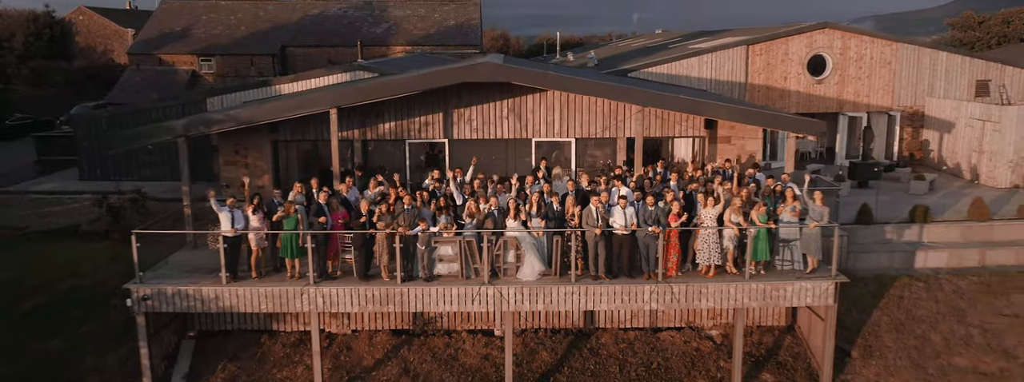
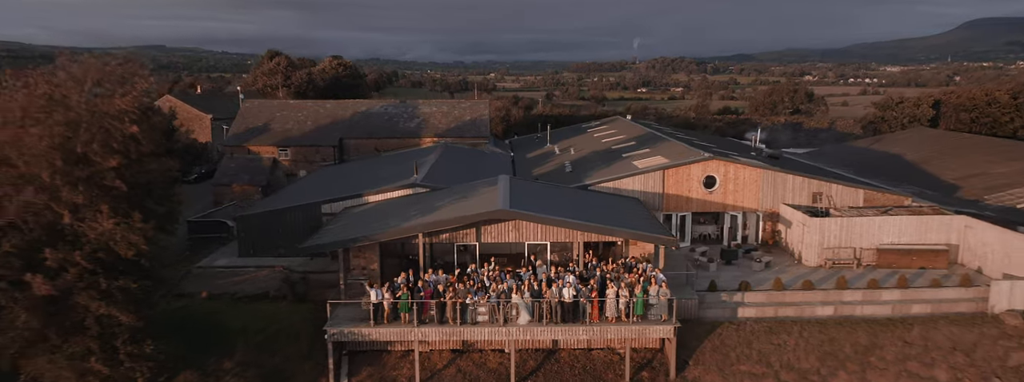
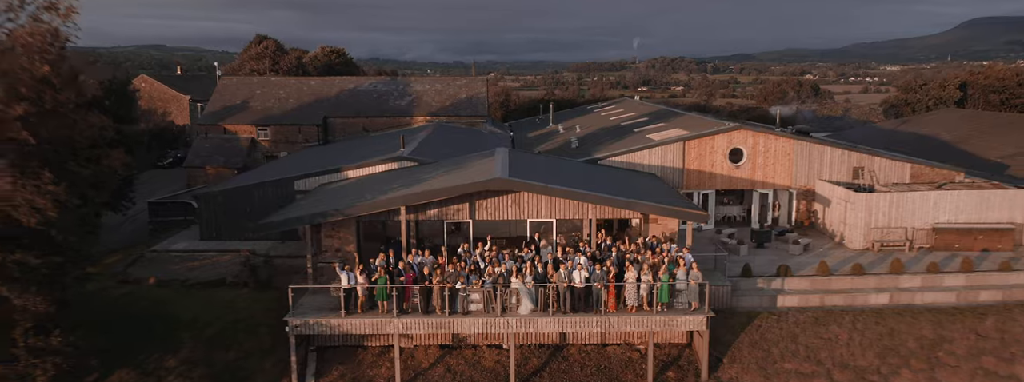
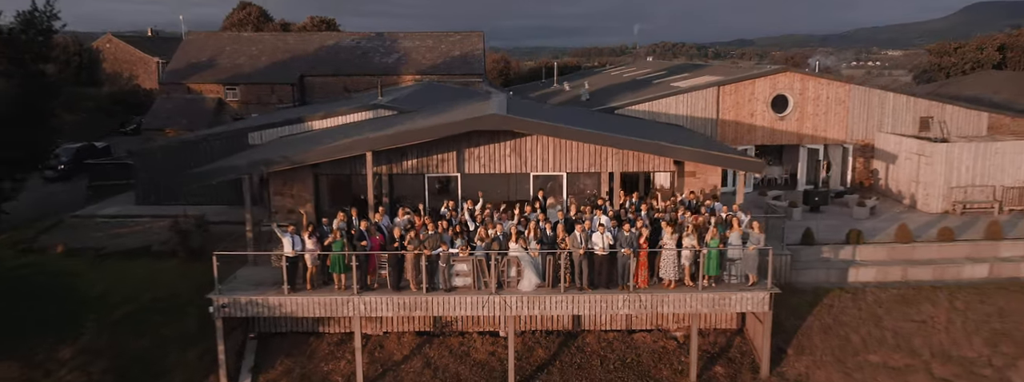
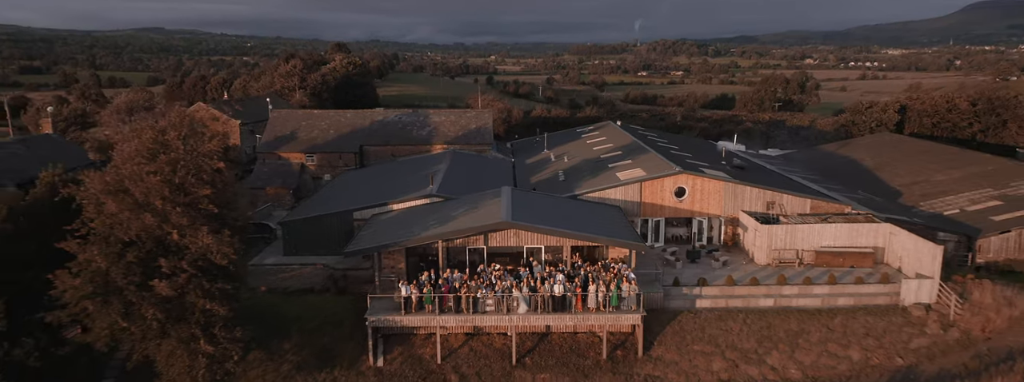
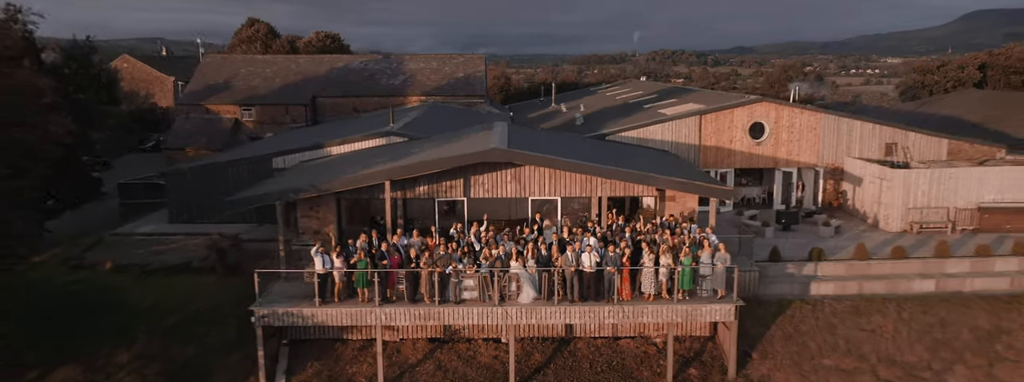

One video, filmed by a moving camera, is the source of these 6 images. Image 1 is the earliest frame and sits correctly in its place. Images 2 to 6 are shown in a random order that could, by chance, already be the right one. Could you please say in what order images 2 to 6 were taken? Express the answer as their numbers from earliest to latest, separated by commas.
4, 6, 3, 2, 5
